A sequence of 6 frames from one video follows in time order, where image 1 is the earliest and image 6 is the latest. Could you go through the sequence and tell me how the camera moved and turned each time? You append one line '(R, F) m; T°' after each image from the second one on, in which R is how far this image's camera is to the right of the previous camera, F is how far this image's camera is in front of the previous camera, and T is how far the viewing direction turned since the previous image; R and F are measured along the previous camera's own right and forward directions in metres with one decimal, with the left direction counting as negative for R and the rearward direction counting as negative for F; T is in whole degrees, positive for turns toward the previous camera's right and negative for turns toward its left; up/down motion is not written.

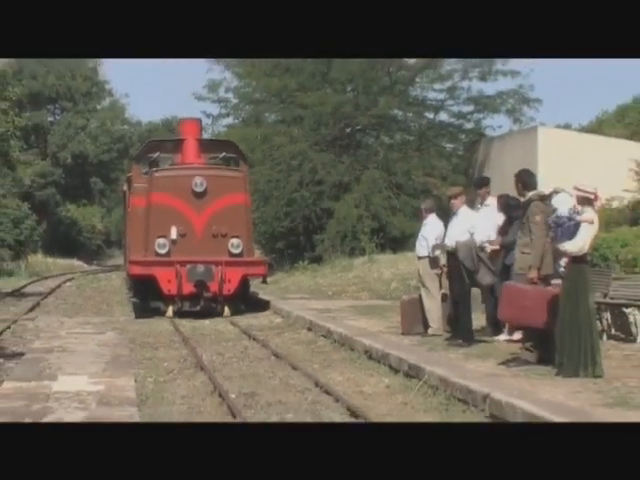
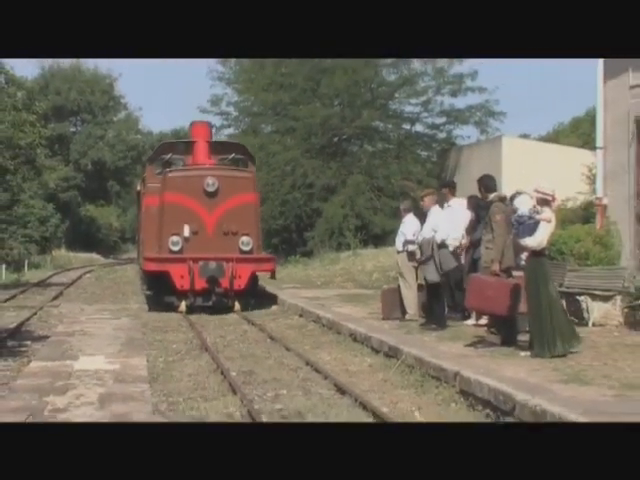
(0.0, -1.2) m; +1°
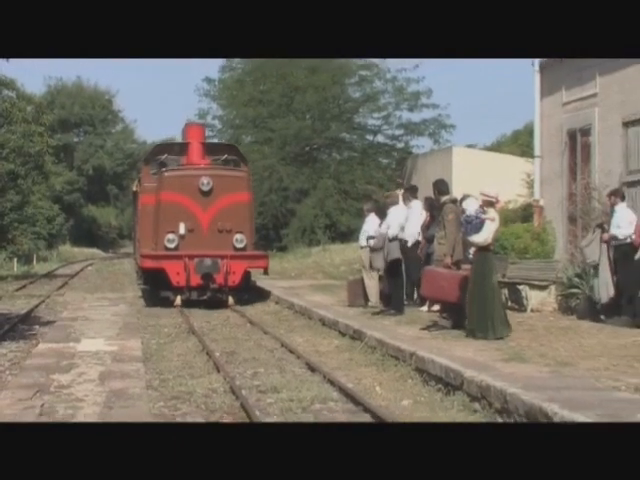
(0.0, -1.5) m; +1°
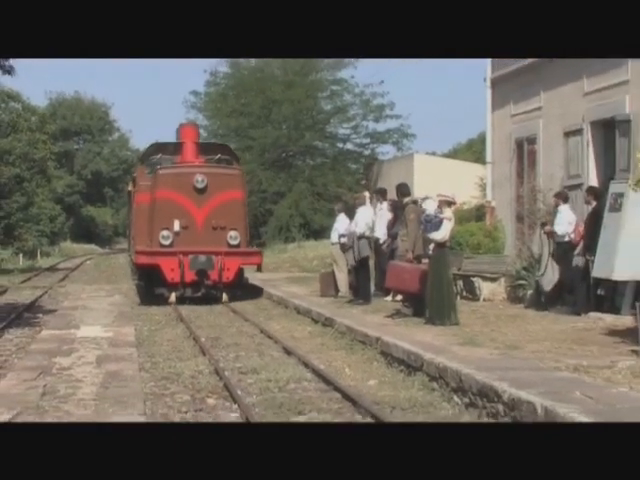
(0.0, -1.4) m; +1°
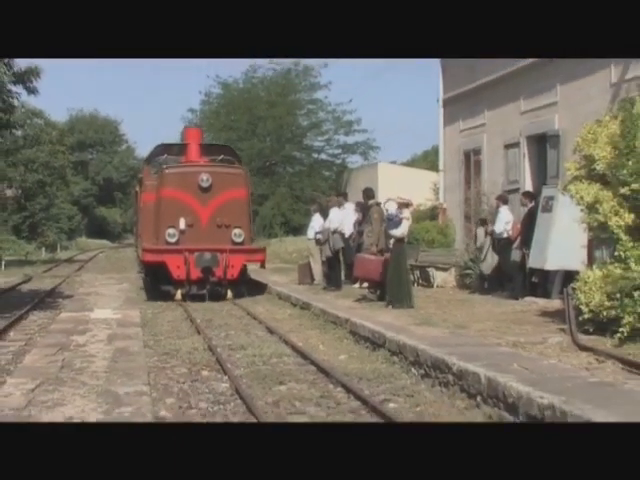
(0.0, -2.3) m; +1°
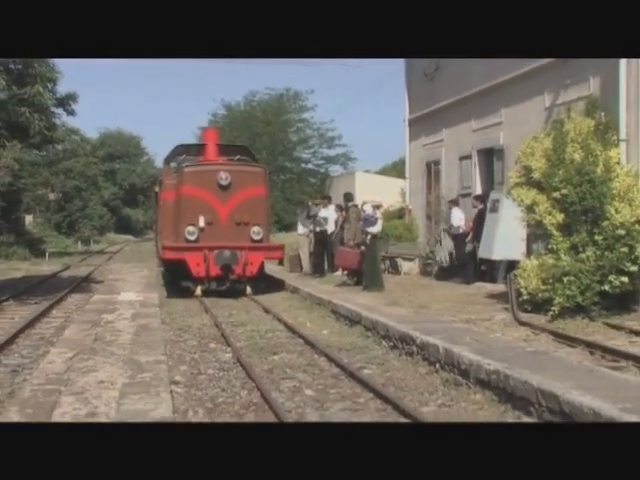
(+0.1, -3.3) m; 0°
